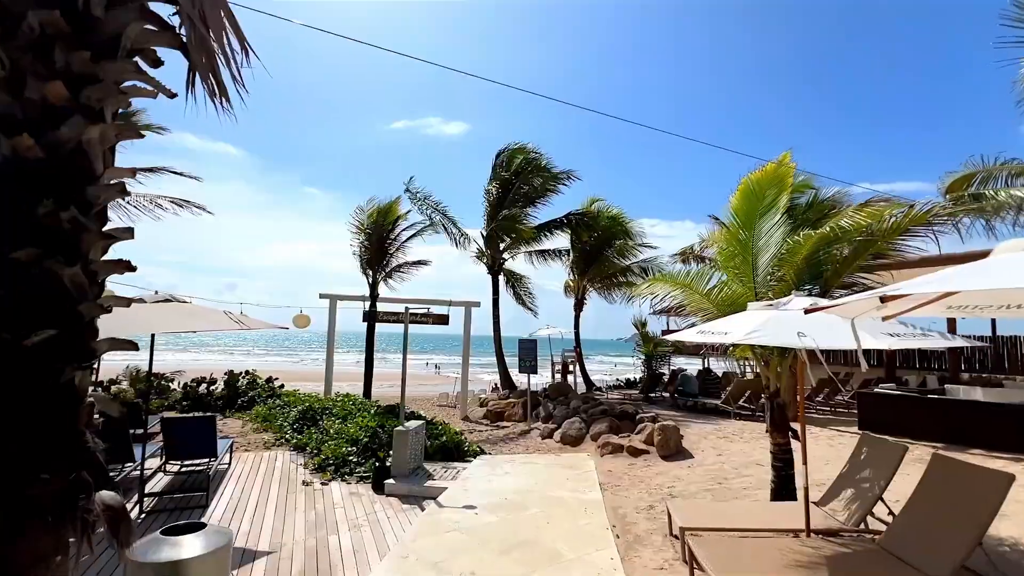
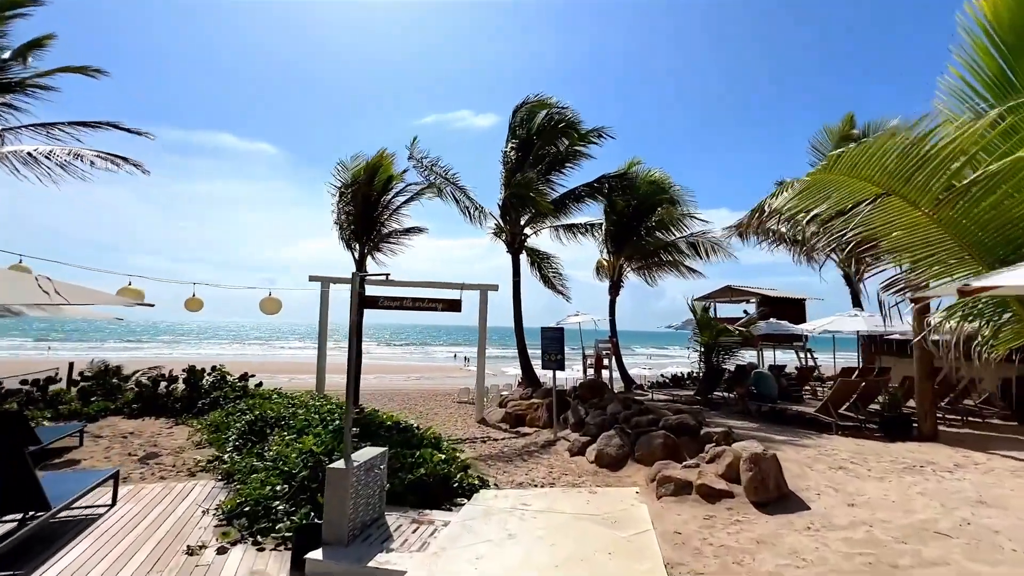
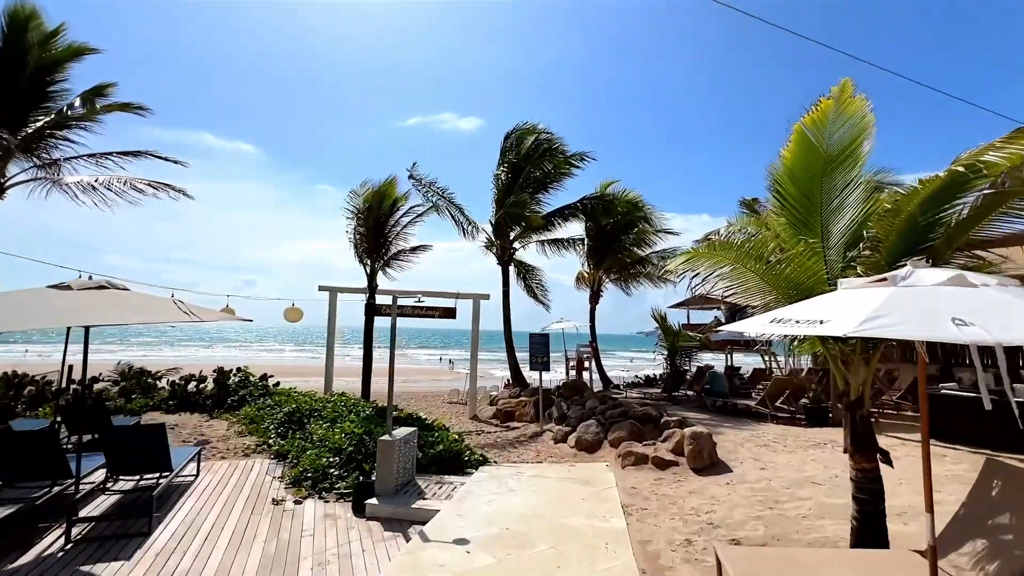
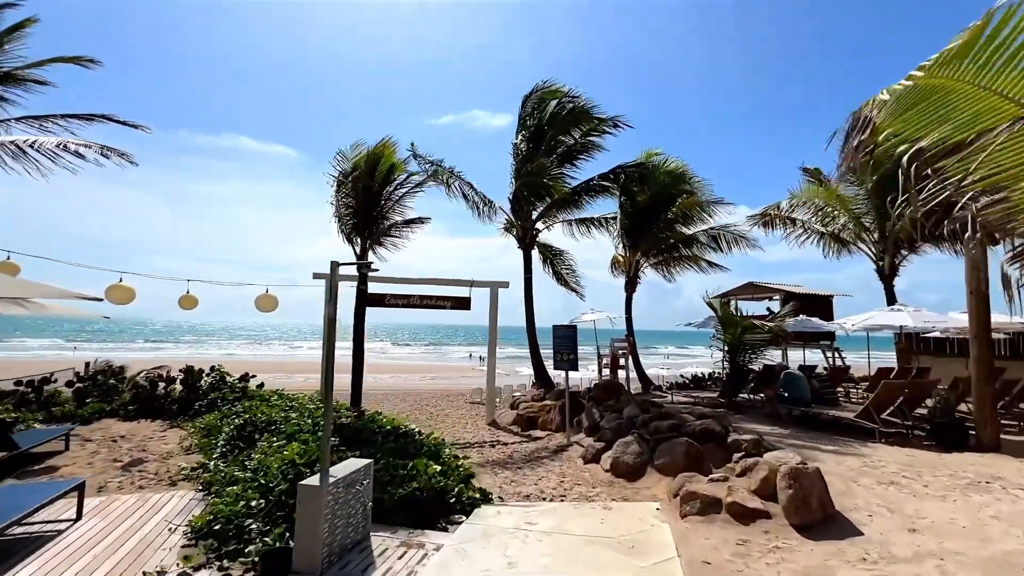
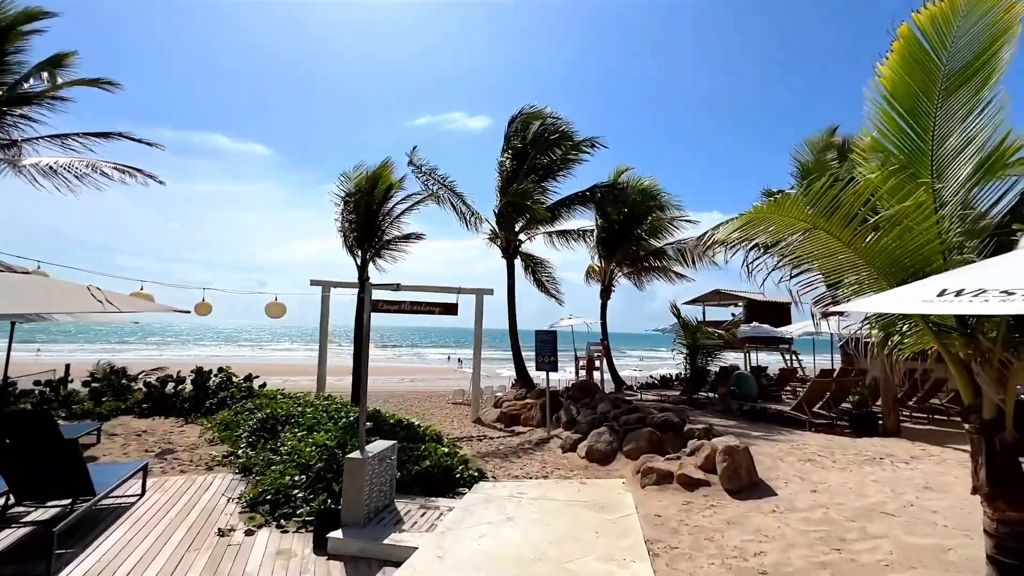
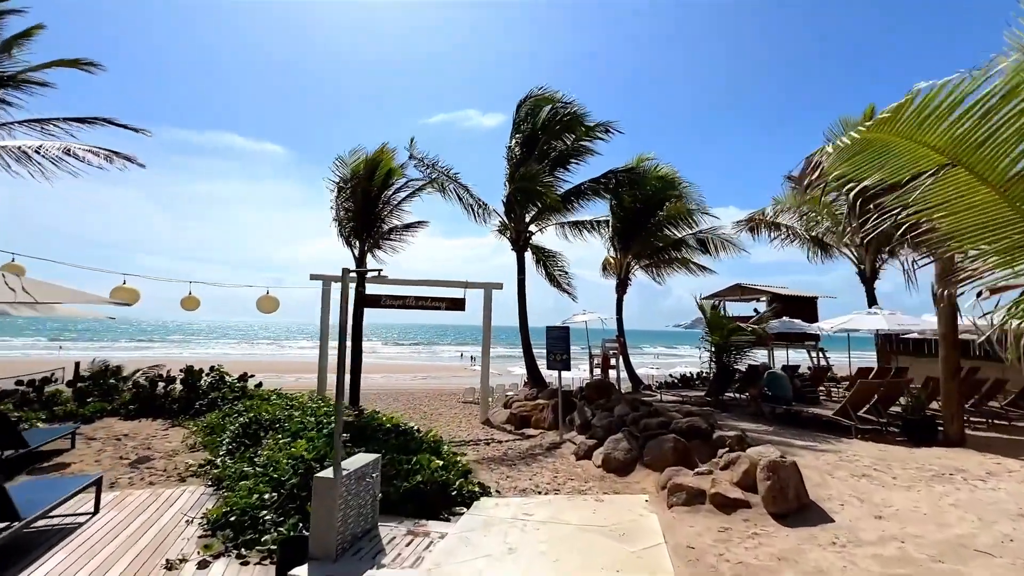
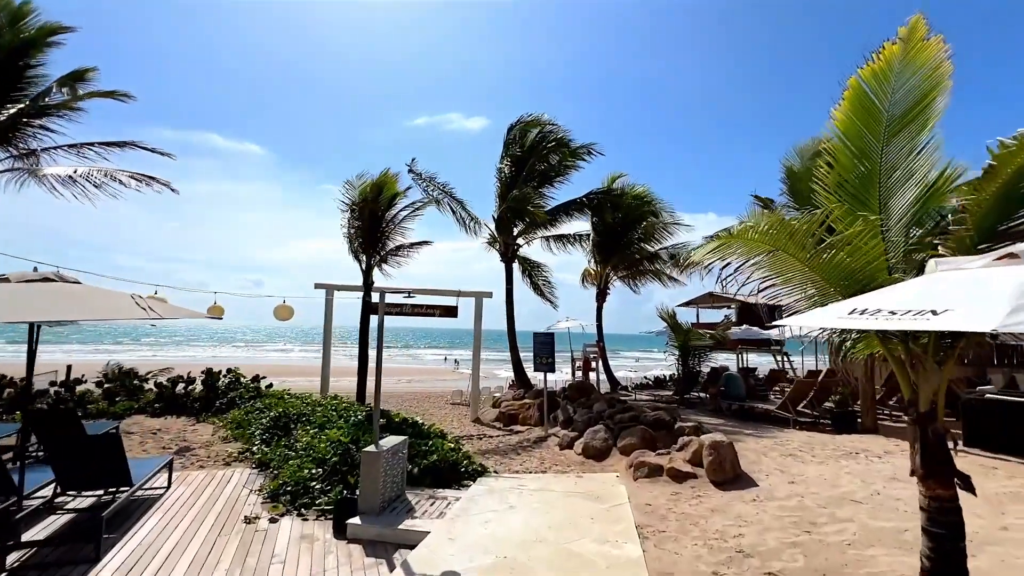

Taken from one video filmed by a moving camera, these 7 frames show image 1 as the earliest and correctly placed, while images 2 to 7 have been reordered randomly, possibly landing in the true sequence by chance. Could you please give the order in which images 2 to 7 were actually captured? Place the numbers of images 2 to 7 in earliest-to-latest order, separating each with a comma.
3, 7, 5, 2, 6, 4
